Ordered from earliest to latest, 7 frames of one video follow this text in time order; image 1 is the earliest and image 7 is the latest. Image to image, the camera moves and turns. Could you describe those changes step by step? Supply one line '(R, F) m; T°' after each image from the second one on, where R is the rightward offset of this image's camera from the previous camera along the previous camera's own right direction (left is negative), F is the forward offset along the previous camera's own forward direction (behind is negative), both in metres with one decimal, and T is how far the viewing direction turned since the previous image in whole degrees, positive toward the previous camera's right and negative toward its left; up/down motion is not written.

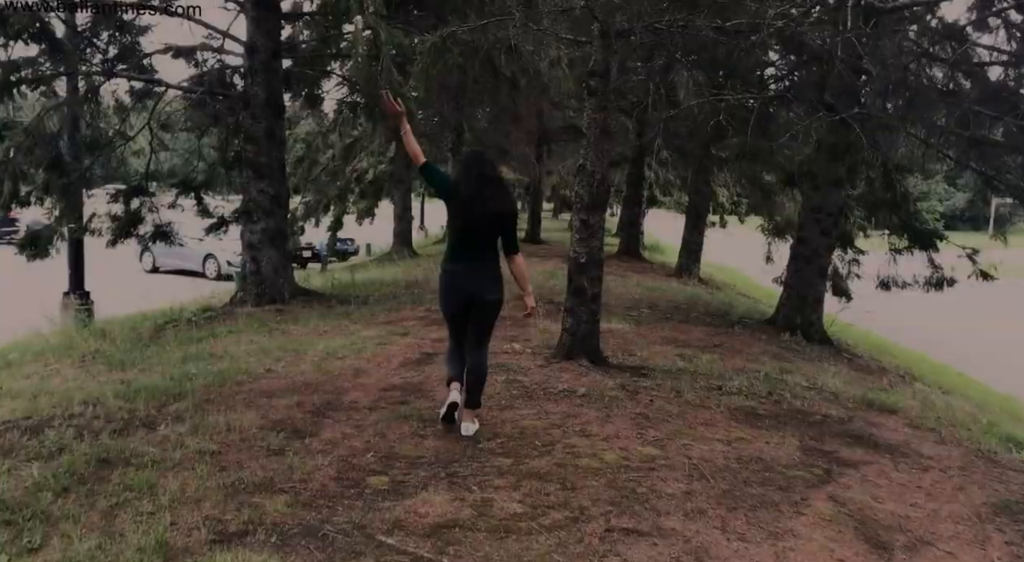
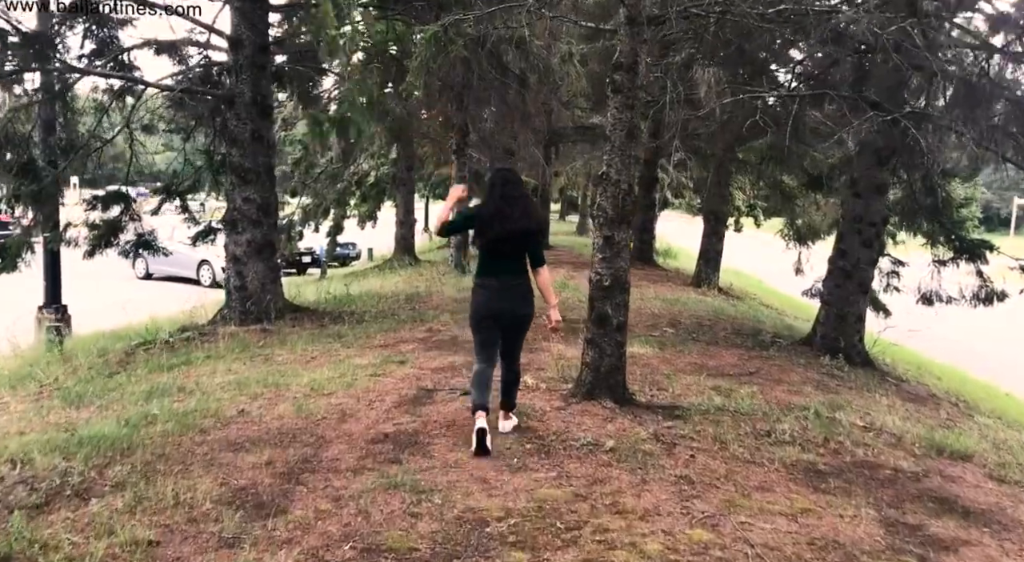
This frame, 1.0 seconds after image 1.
(0.0, +1.0) m; 0°
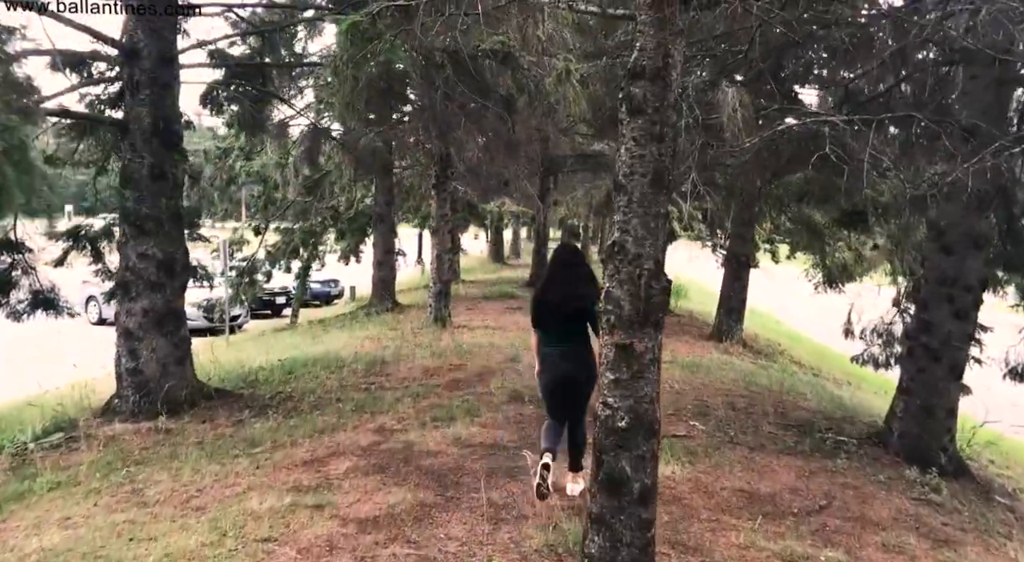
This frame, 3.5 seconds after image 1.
(+0.2, +2.4) m; 0°
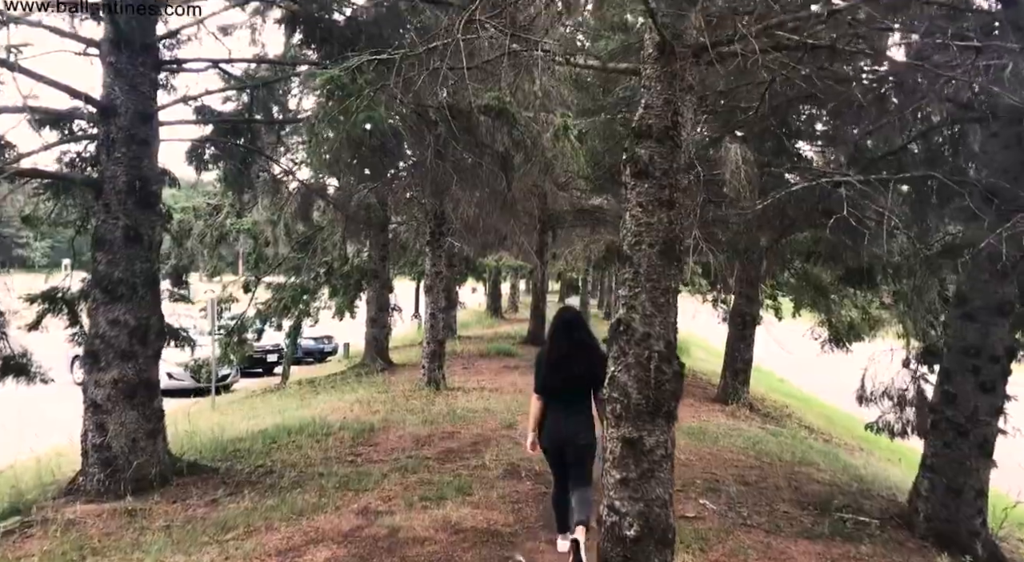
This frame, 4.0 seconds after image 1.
(0.0, +0.5) m; 0°
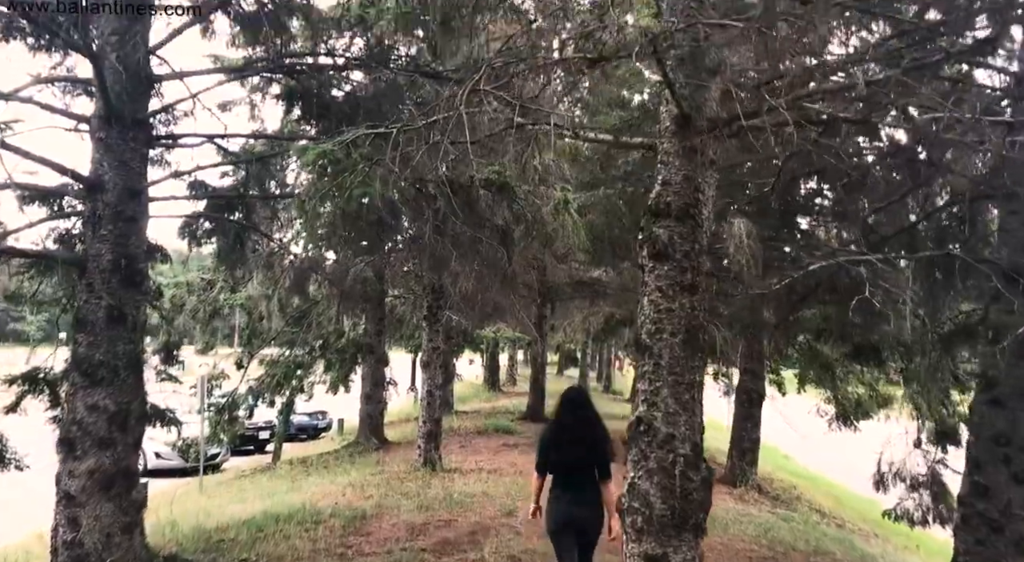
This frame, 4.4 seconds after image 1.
(0.0, +0.3) m; 0°
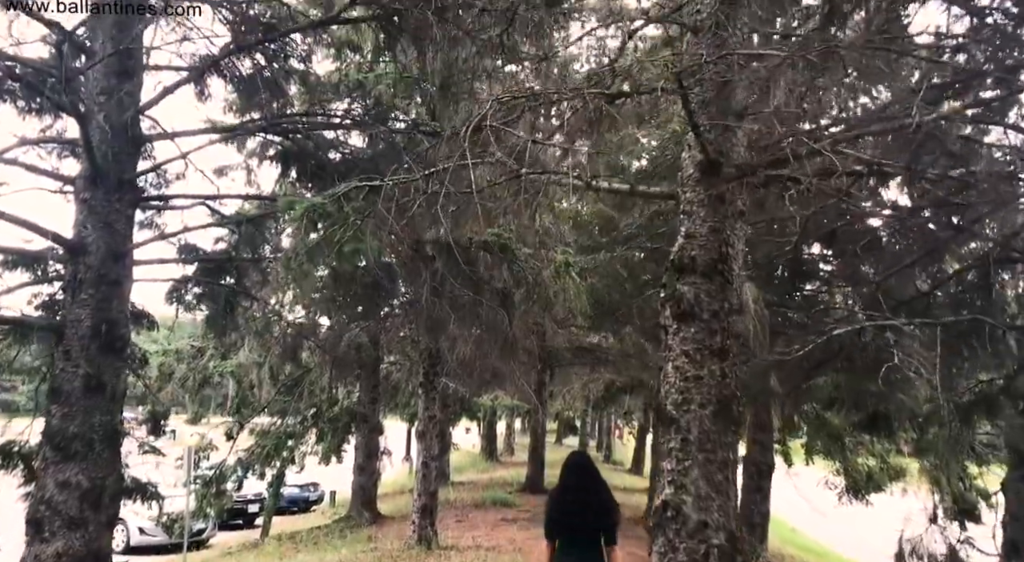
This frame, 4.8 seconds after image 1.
(0.0, +0.4) m; 0°
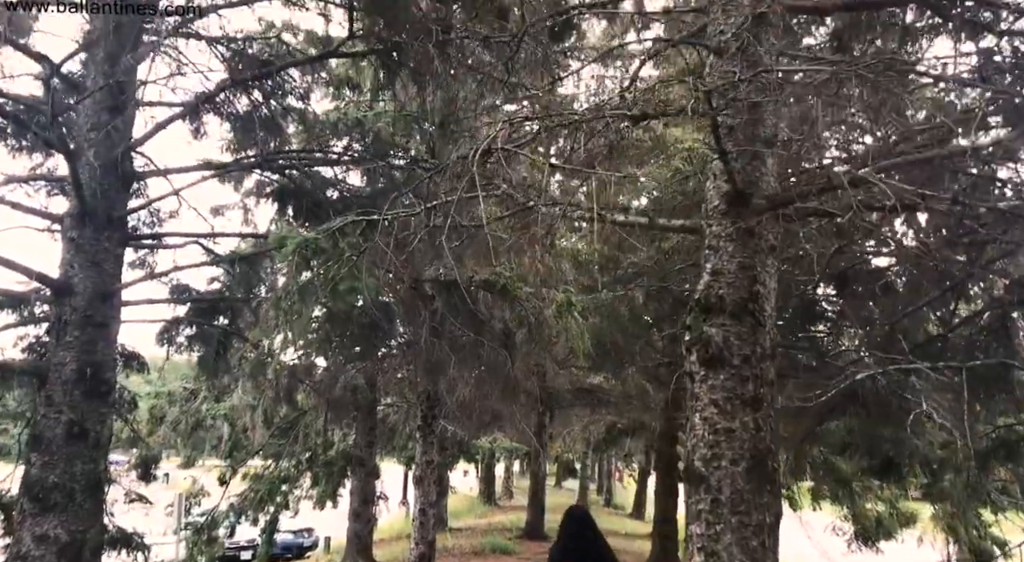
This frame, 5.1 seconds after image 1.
(0.0, +0.3) m; 0°
